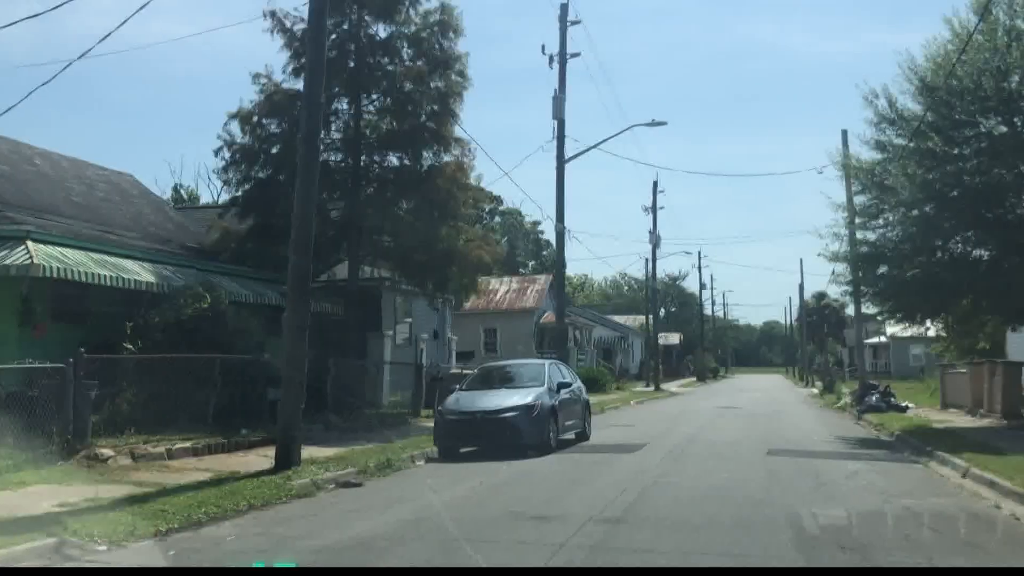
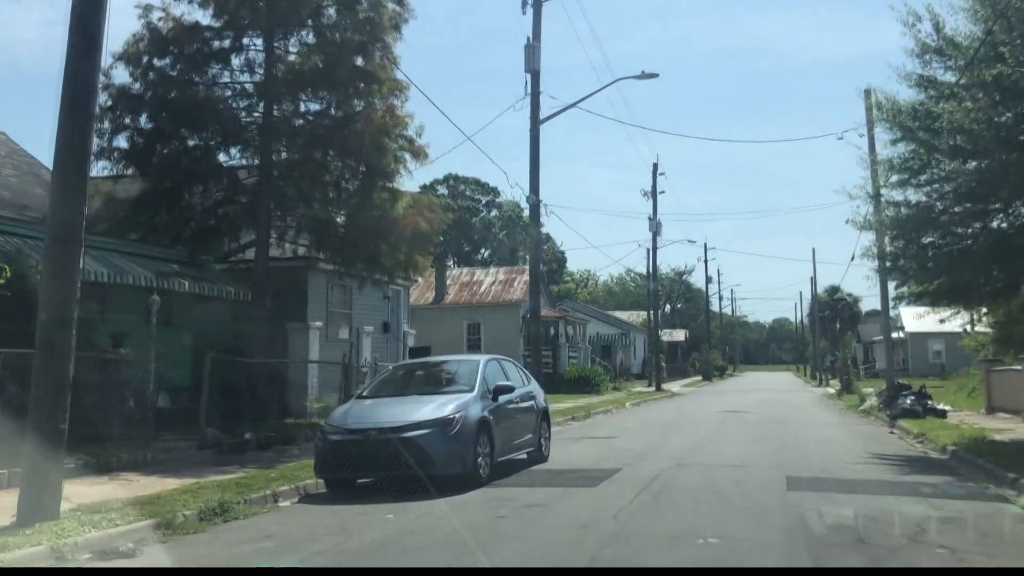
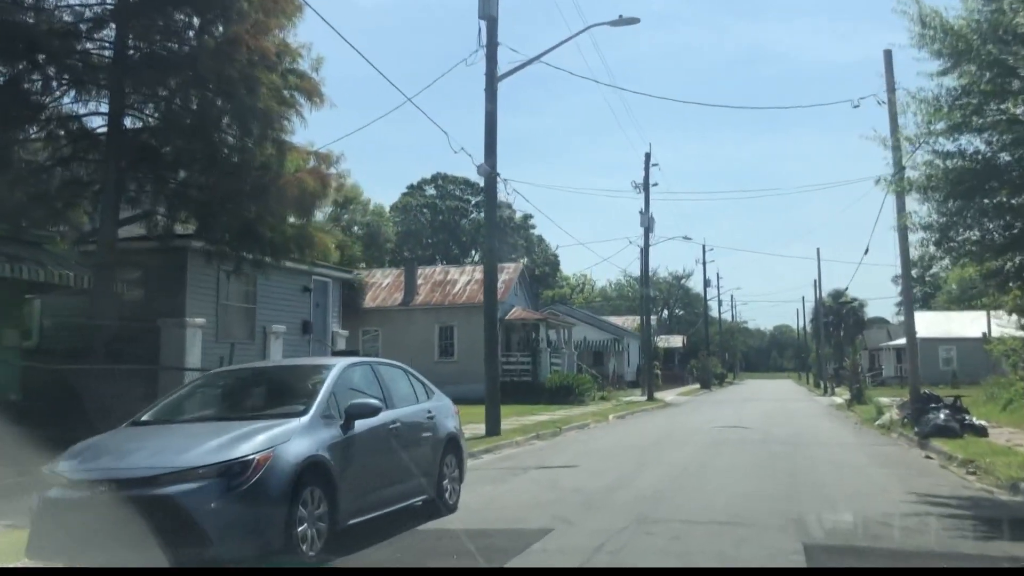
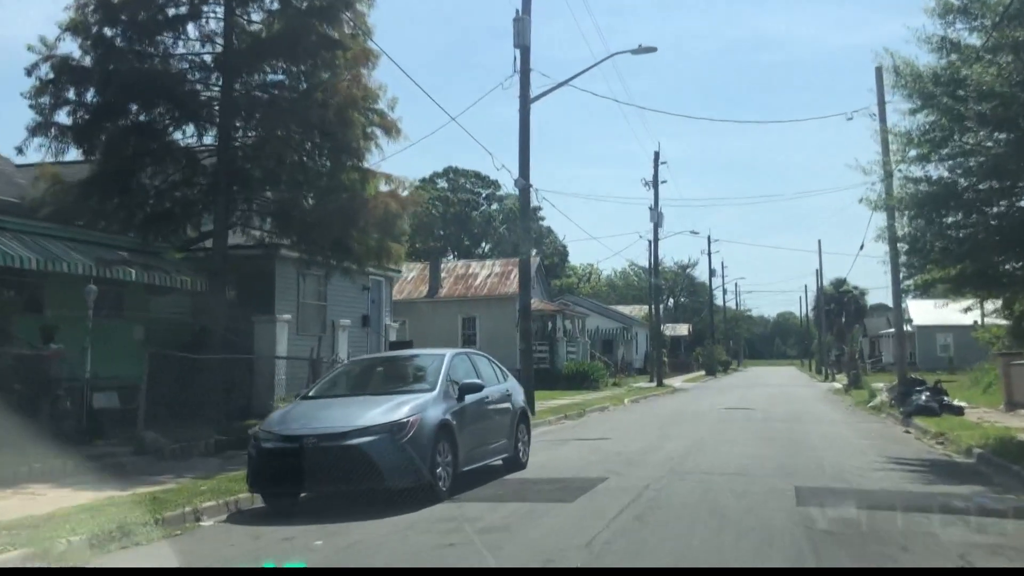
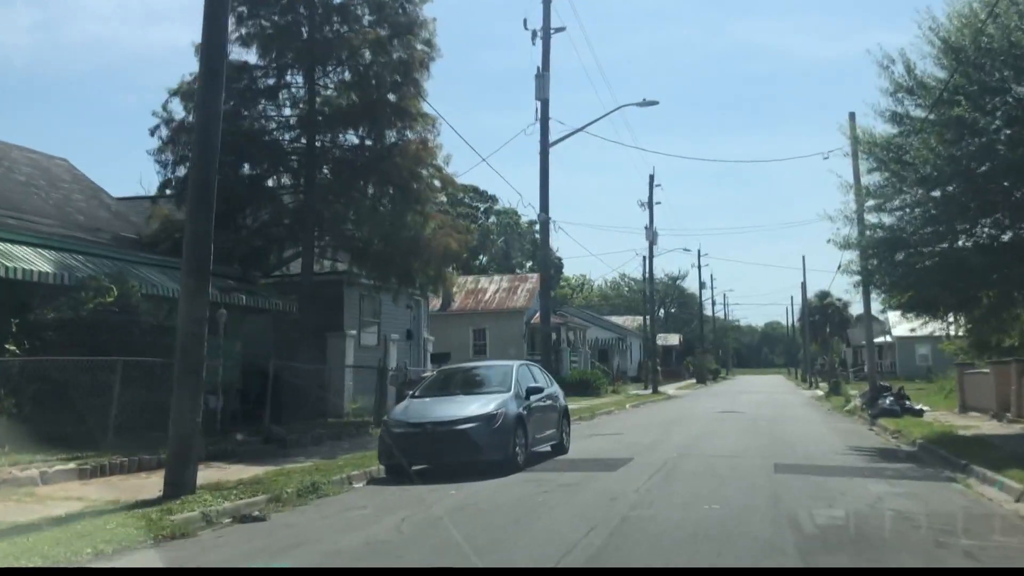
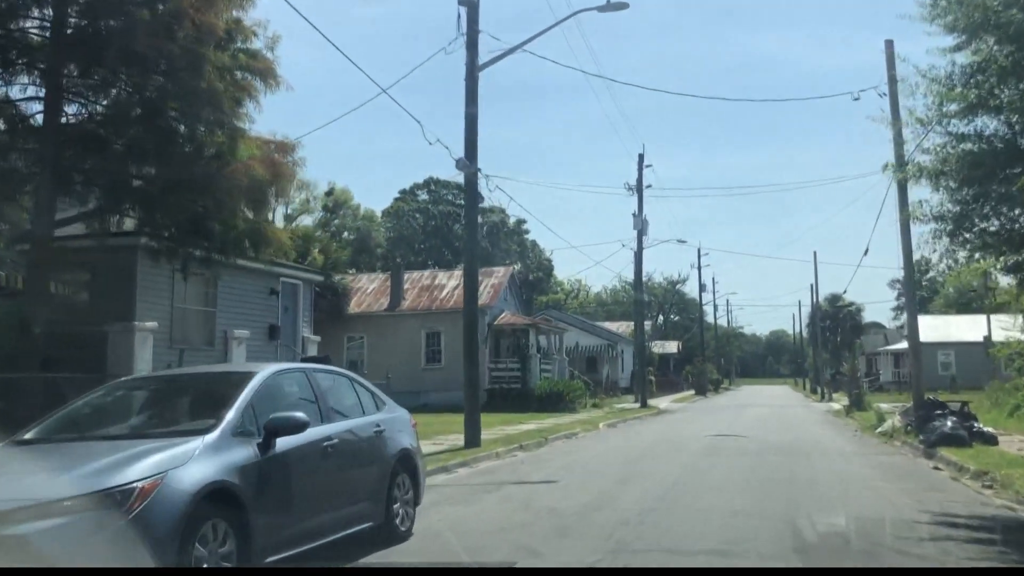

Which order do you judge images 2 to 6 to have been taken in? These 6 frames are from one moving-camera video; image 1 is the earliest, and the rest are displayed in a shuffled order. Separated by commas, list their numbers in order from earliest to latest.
5, 2, 4, 3, 6
